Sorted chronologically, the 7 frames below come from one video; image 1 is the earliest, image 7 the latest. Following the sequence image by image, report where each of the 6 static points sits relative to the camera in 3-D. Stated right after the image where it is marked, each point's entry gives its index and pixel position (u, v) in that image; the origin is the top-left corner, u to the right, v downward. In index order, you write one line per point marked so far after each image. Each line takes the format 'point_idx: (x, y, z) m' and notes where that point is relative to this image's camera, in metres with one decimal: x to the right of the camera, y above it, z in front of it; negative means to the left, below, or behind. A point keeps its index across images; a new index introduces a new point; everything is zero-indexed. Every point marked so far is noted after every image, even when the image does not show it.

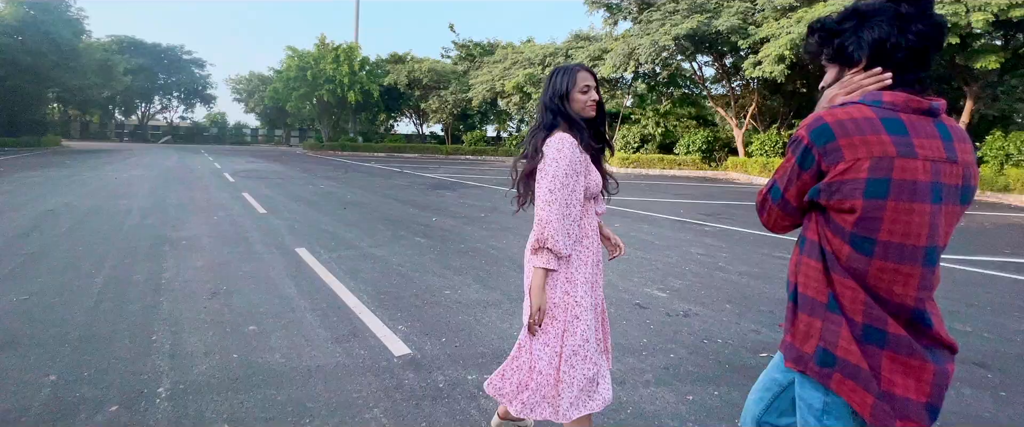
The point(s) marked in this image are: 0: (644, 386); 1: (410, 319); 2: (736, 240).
0: (+0.5, -1.0, +3.7) m
1: (-0.9, -0.8, +5.2) m
2: (+2.4, -0.3, +6.6) m
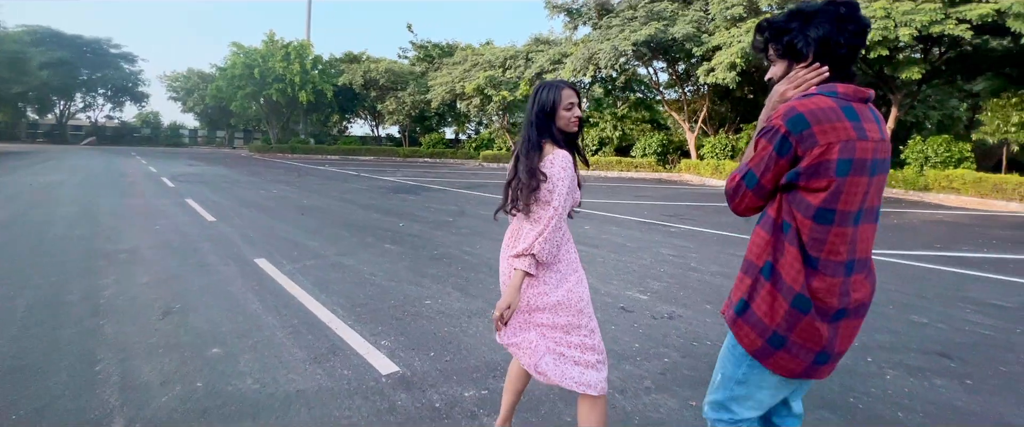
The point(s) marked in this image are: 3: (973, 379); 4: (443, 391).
0: (+0.7, -1.0, +3.8) m
1: (-1.0, -0.9, +5.1) m
2: (+2.0, -0.3, +6.9) m
3: (+2.7, -1.0, +4.0) m
4: (-0.5, -1.1, +4.3) m
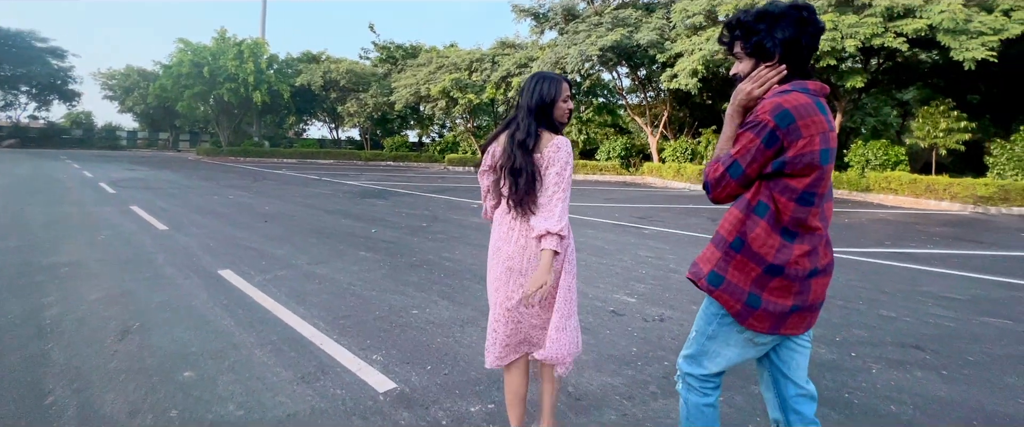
0: (+0.8, -1.1, +3.9) m
1: (-1.0, -1.0, +4.9) m
2: (+1.7, -0.3, +7.1) m
3: (+2.7, -1.0, +4.2) m
4: (-0.4, -1.2, +4.1) m
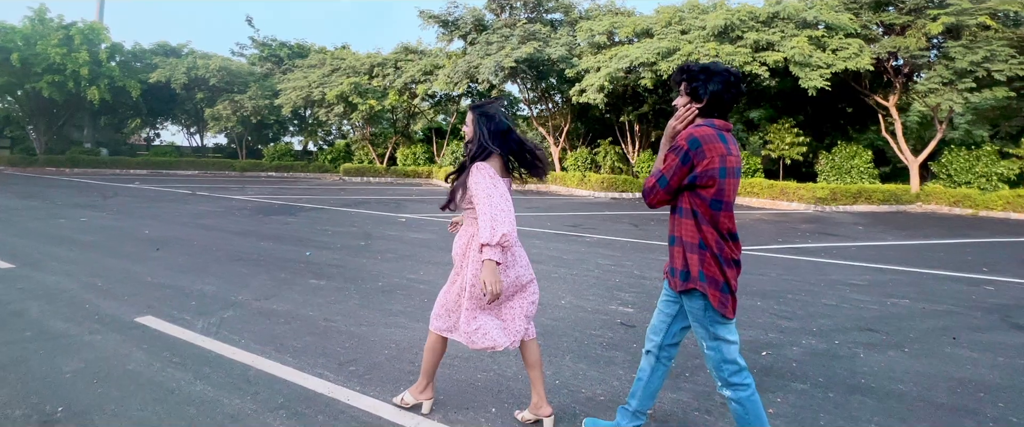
0: (+1.4, -1.2, +4.4) m
1: (-0.6, -1.2, +4.7) m
2: (+1.2, -0.4, +7.7) m
3: (+3.1, -1.0, +5.3) m
4: (+0.2, -1.4, +4.3) m
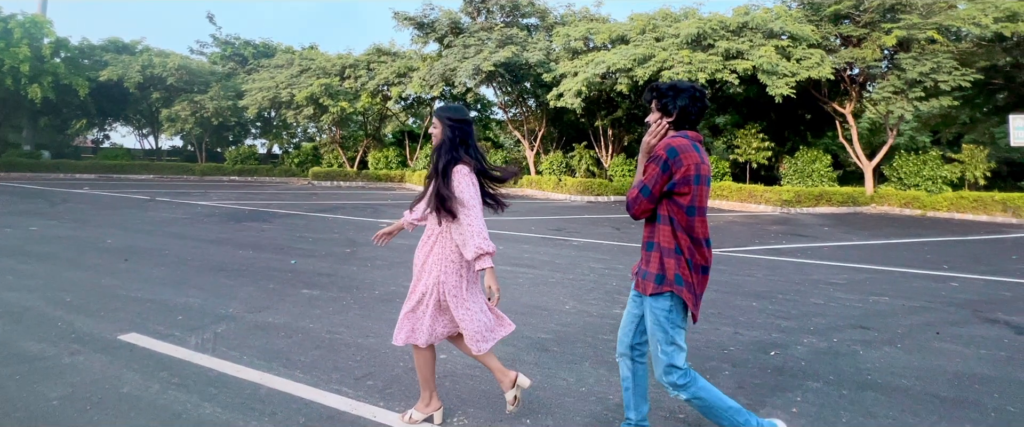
0: (+1.6, -1.3, +4.5) m
1: (-0.4, -1.3, +4.7) m
2: (+1.1, -0.4, +7.8) m
3: (+3.2, -1.1, +5.7) m
4: (+0.4, -1.4, +4.3) m
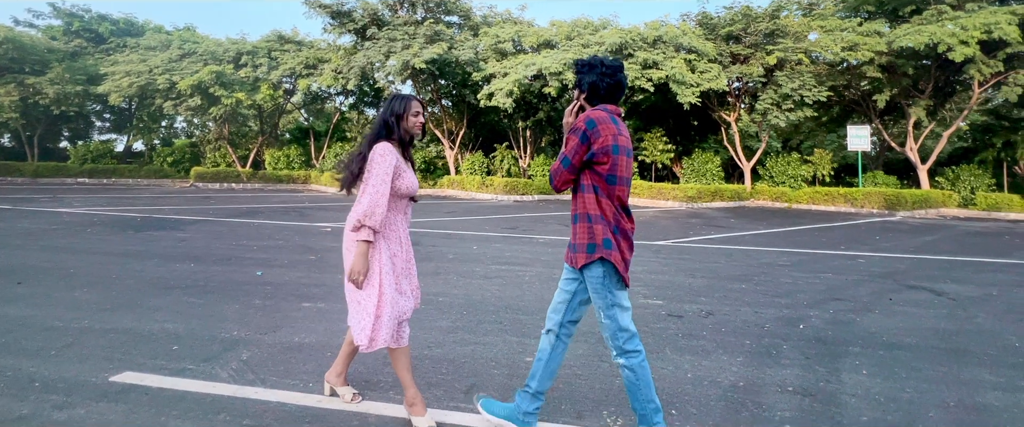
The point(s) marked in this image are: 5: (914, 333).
0: (+2.4, -1.2, +5.0) m
1: (+0.4, -1.2, +4.5) m
2: (+0.8, -0.4, +8.0) m
3: (+3.5, -0.9, +6.6) m
4: (+1.3, -1.4, +4.4) m
5: (+3.6, -1.1, +6.1) m
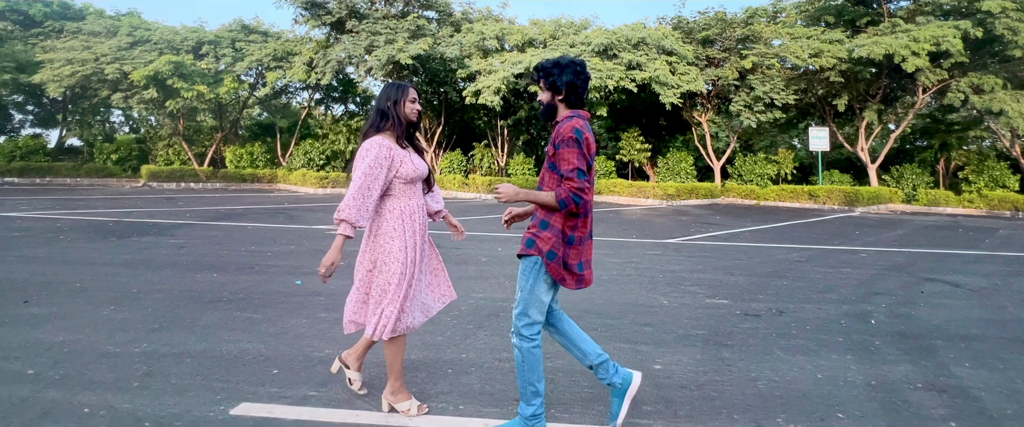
0: (+3.2, -1.1, +5.1) m
1: (+1.3, -1.2, +4.3) m
2: (+1.2, -0.4, +7.8) m
3: (+4.1, -0.9, +6.9) m
4: (+2.3, -1.3, +4.3) m
5: (+4.2, -1.0, +6.3) m
